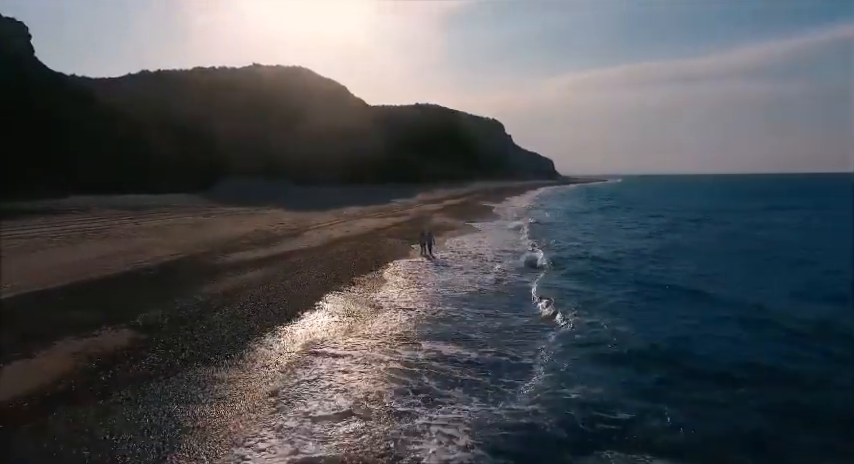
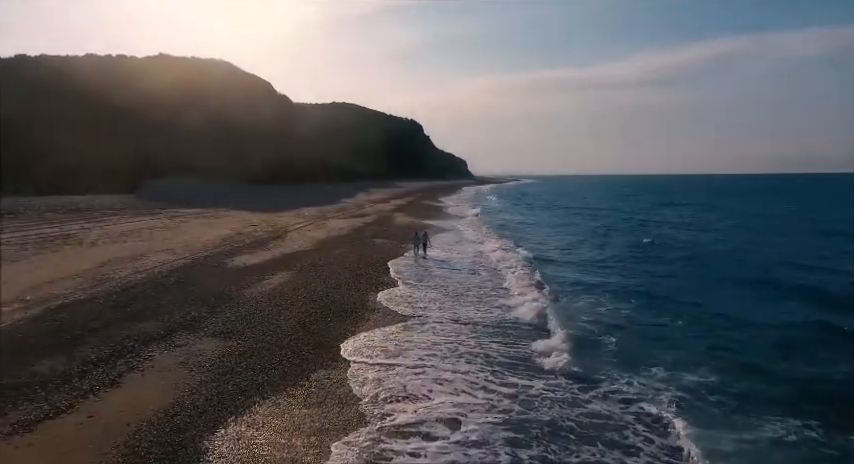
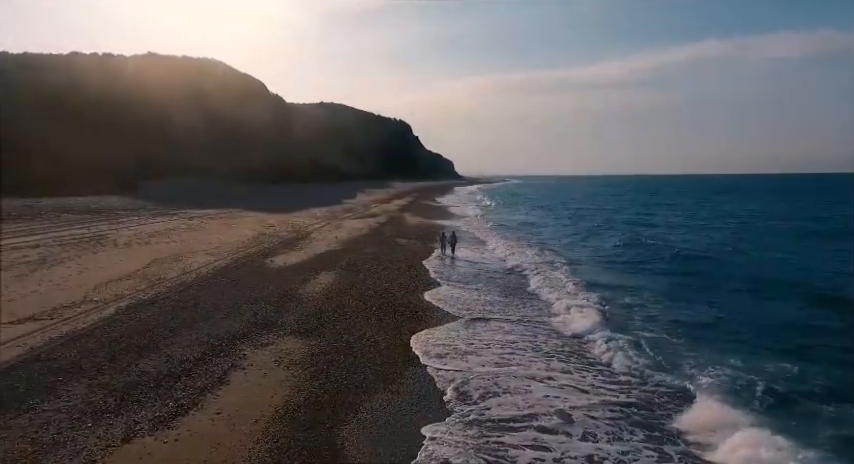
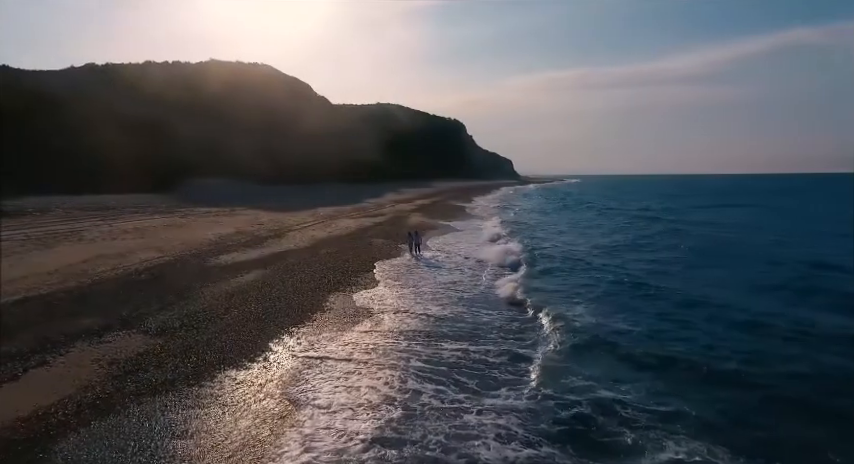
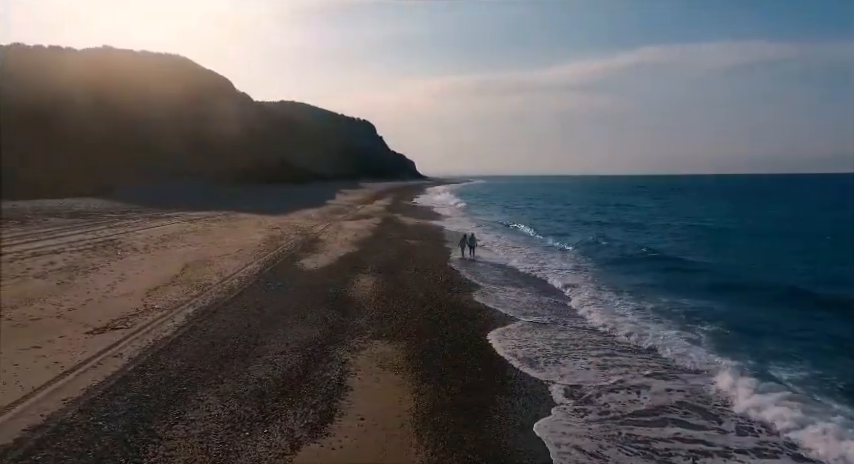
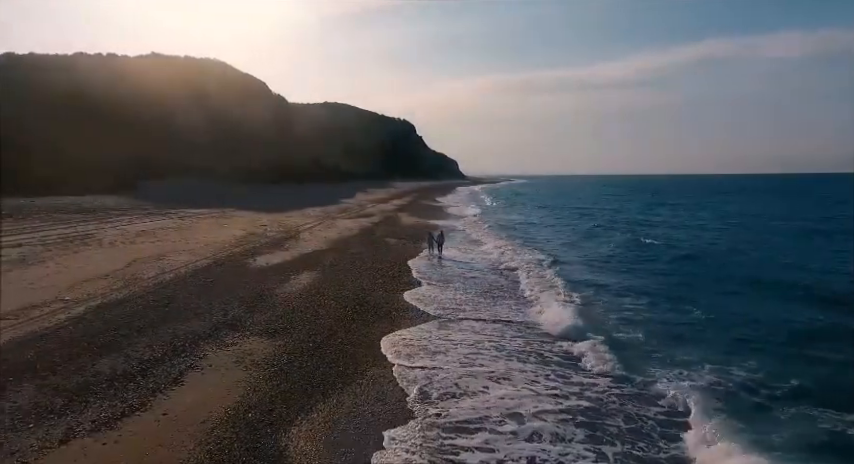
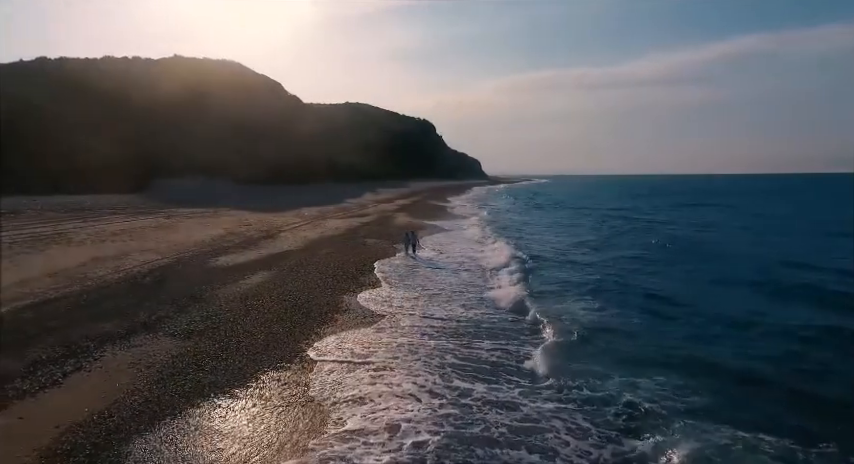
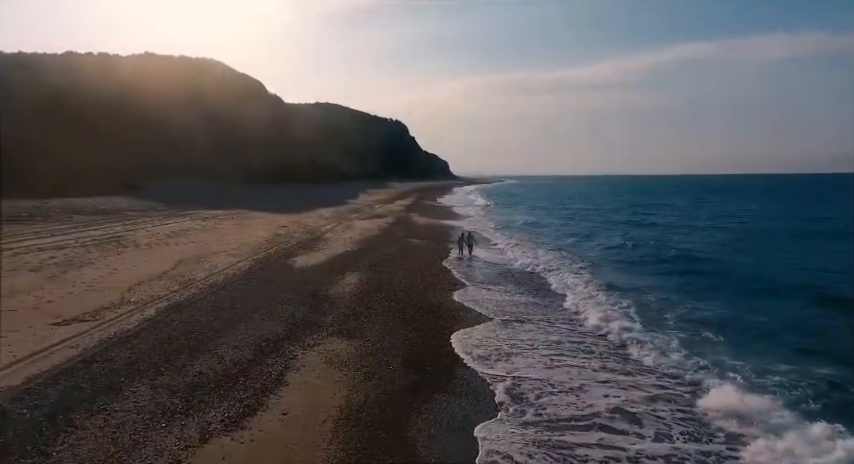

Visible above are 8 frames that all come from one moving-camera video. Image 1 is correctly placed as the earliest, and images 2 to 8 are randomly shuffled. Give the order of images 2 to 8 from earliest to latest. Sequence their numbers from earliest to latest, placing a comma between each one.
4, 7, 2, 6, 3, 8, 5
